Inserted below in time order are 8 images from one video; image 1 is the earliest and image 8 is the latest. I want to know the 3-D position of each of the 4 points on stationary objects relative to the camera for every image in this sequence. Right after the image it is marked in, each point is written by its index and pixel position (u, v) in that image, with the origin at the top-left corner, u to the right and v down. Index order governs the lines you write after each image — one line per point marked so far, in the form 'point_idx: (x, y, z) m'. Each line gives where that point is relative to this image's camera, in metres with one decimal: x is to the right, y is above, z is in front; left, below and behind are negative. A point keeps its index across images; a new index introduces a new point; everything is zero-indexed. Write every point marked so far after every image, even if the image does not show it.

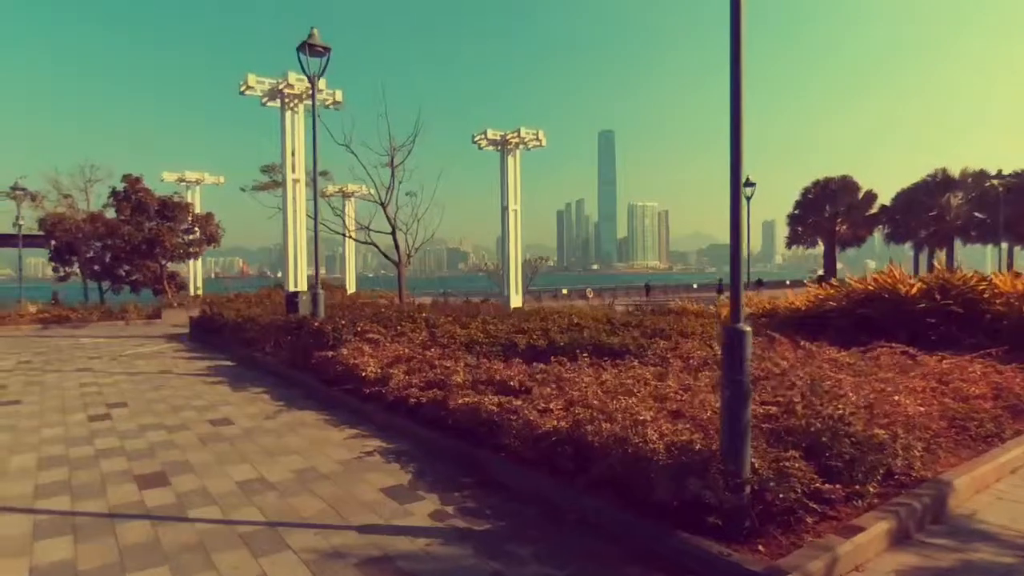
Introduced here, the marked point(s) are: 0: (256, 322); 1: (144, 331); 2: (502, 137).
0: (-2.8, -0.4, +8.2) m
1: (-5.7, -0.7, +11.5) m
2: (-0.2, +2.5, +12.3) m
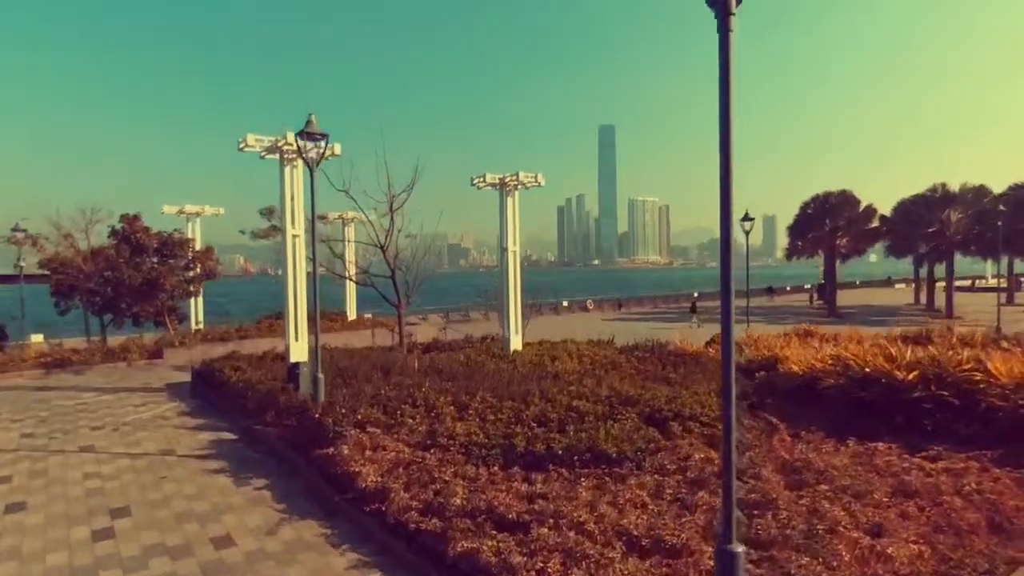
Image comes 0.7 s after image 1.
0: (-2.8, -1.1, +8.2) m
1: (-5.7, -1.4, +11.5) m
2: (-0.2, +1.8, +12.4) m
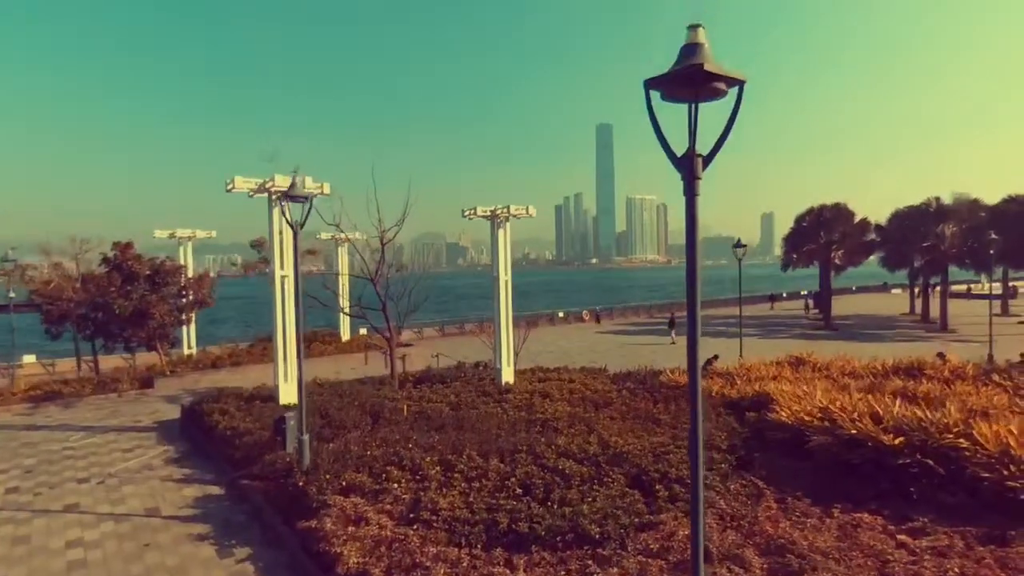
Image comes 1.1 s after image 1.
0: (-3.0, -1.7, +8.2) m
1: (-5.8, -1.9, +11.5) m
2: (-0.3, +1.3, +12.3) m
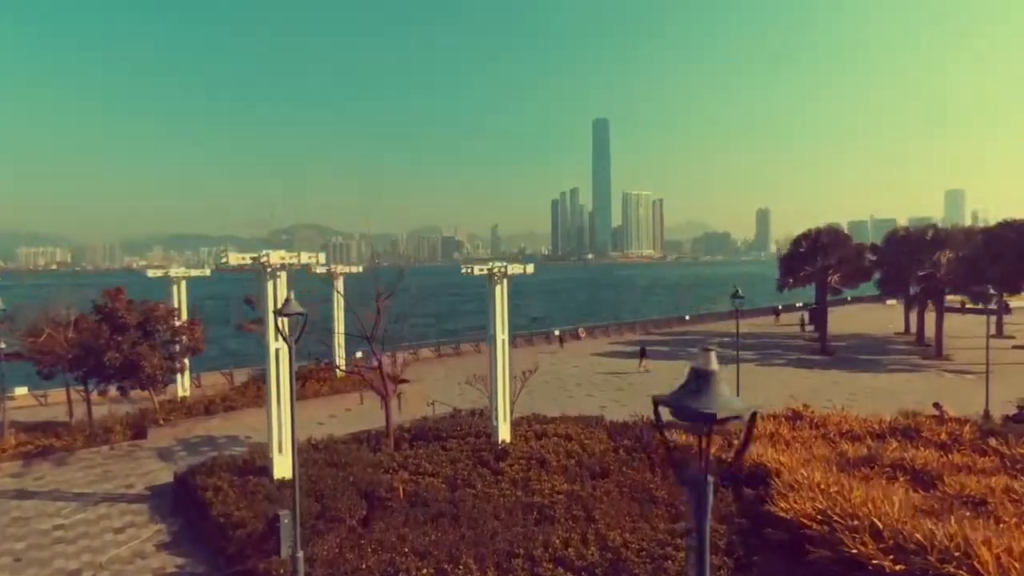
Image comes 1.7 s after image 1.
0: (-3.0, -2.6, +8.1) m
1: (-5.9, -2.8, +11.4) m
2: (-0.4, +0.3, +12.2) m
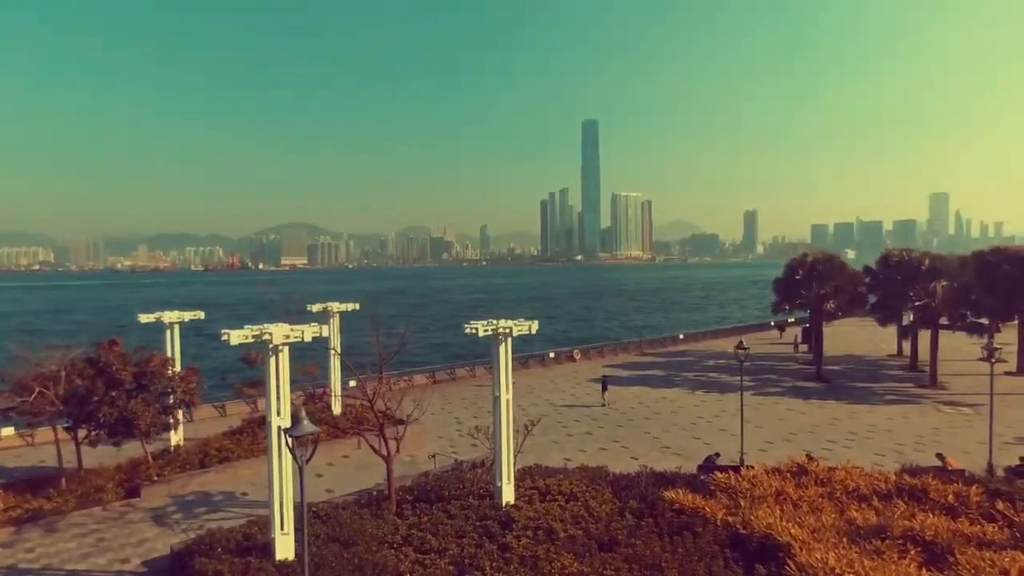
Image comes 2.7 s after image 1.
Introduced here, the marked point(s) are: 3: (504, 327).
0: (-2.9, -3.6, +7.8) m
1: (-5.8, -3.8, +11.1) m
2: (-0.3, -0.6, +12.0) m
3: (-0.1, -0.6, +12.2) m
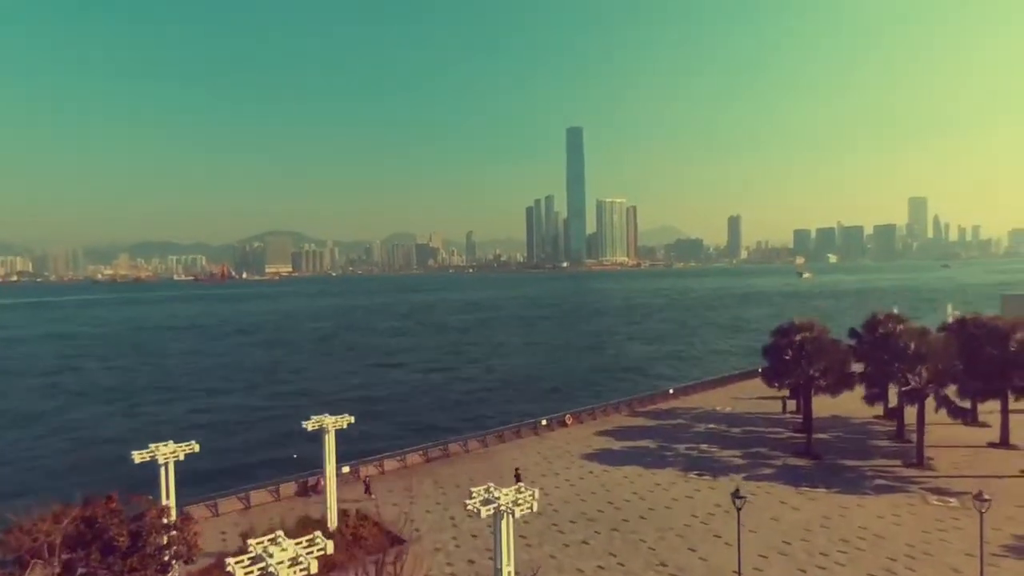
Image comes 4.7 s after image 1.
0: (-2.7, -6.4, +7.8) m
1: (-5.7, -6.6, +11.0) m
2: (-0.3, -3.5, +12.0) m
3: (-0.1, -3.4, +12.3) m
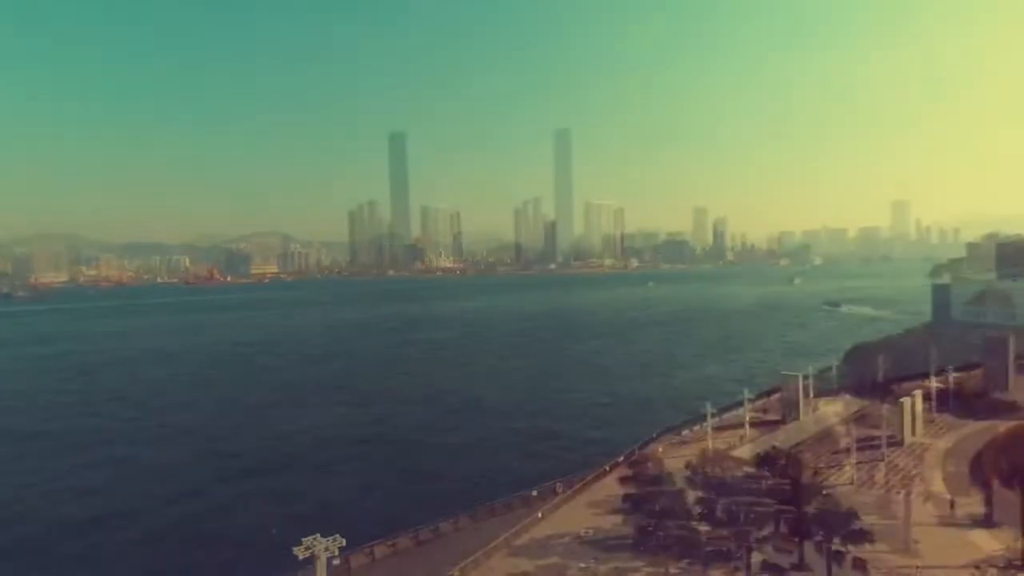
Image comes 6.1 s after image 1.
0: (-2.7, -9.6, +7.8) m
1: (-5.8, -9.8, +10.9) m
2: (-0.4, -6.6, +12.0) m
3: (-0.2, -6.6, +12.3) m
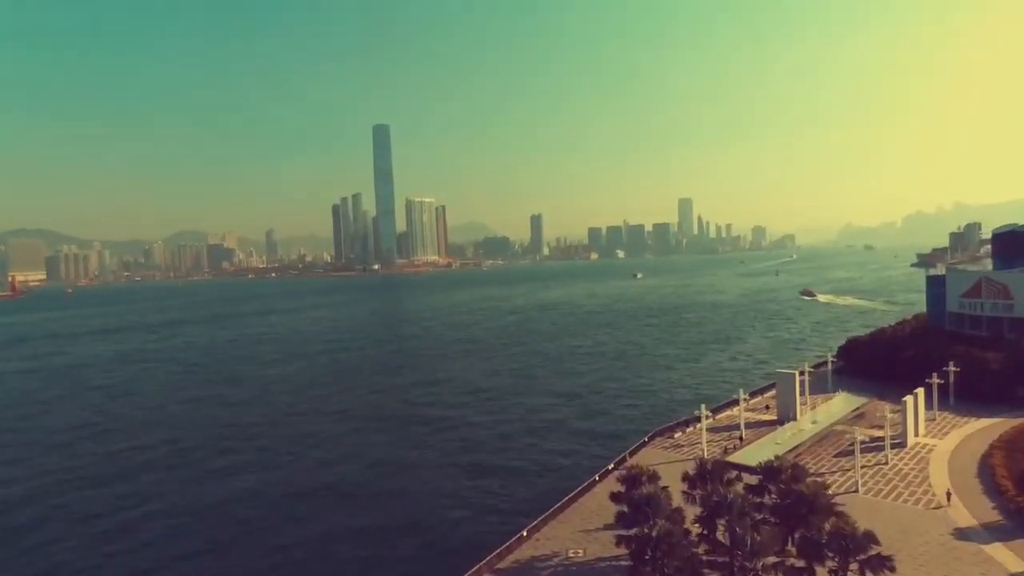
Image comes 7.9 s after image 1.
0: (-3.0, -10.0, +2.2) m
1: (-6.1, -10.1, +5.2) m
2: (-0.8, -6.9, +6.4) m
3: (-0.6, -6.9, +6.7) m
